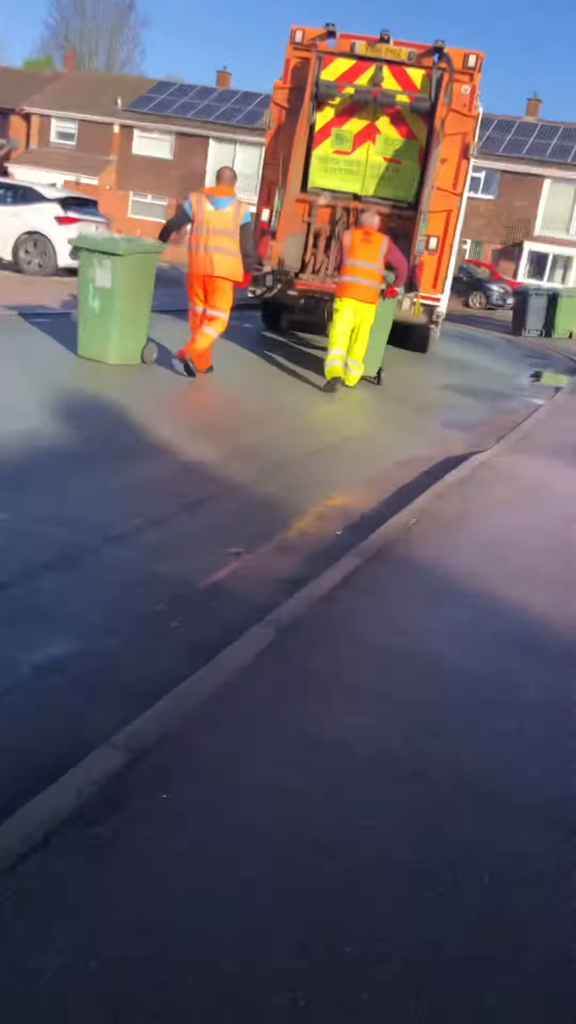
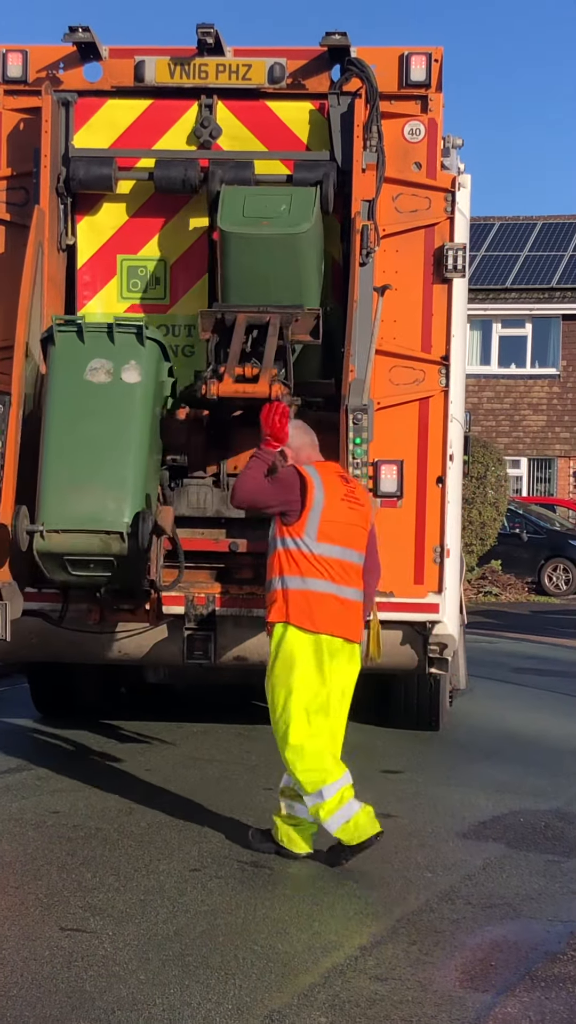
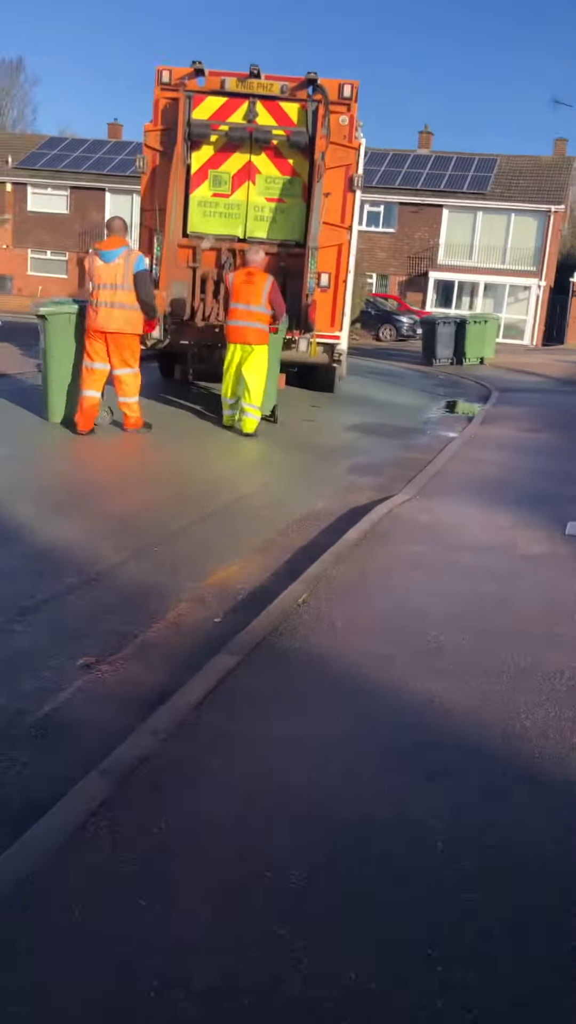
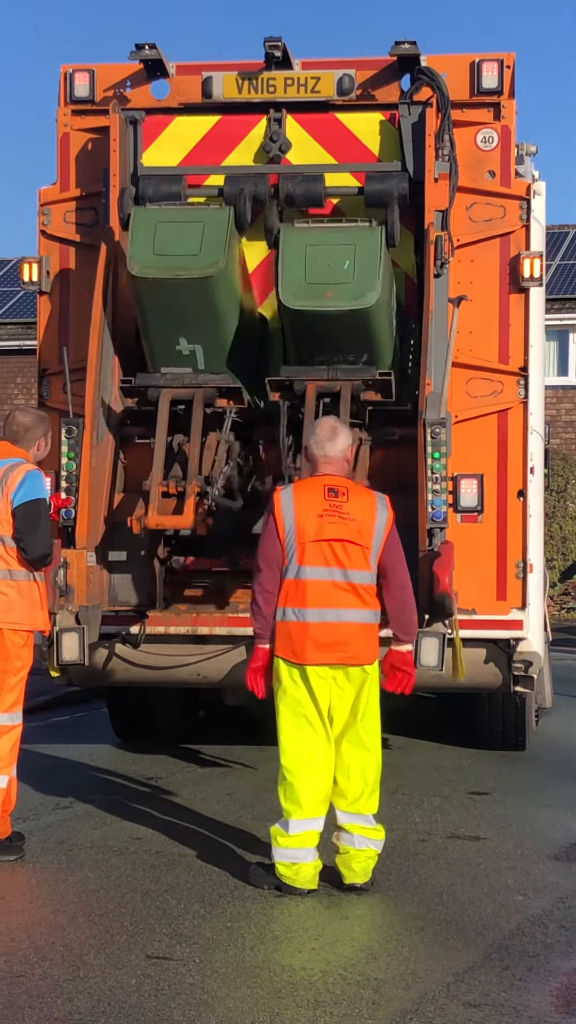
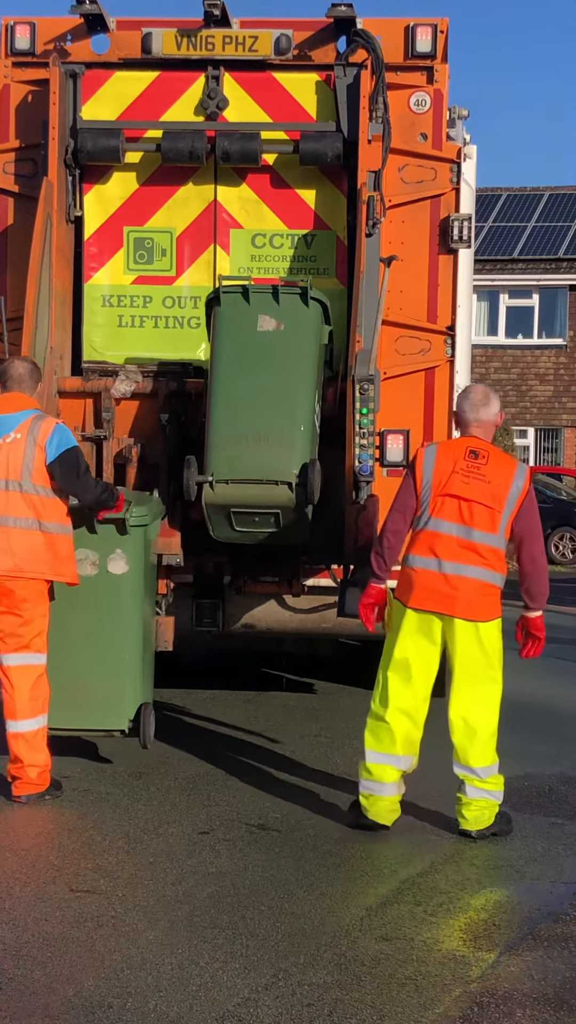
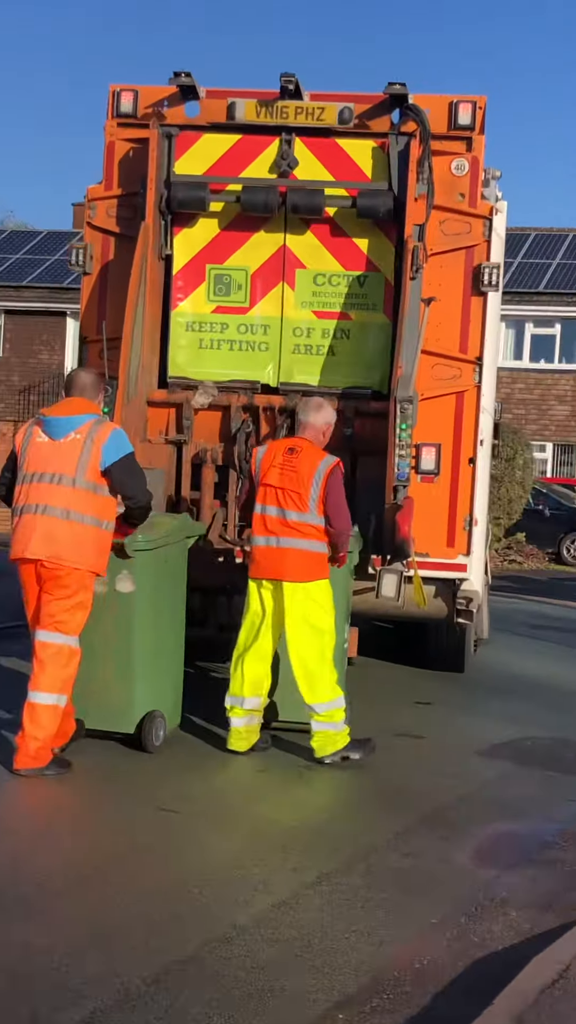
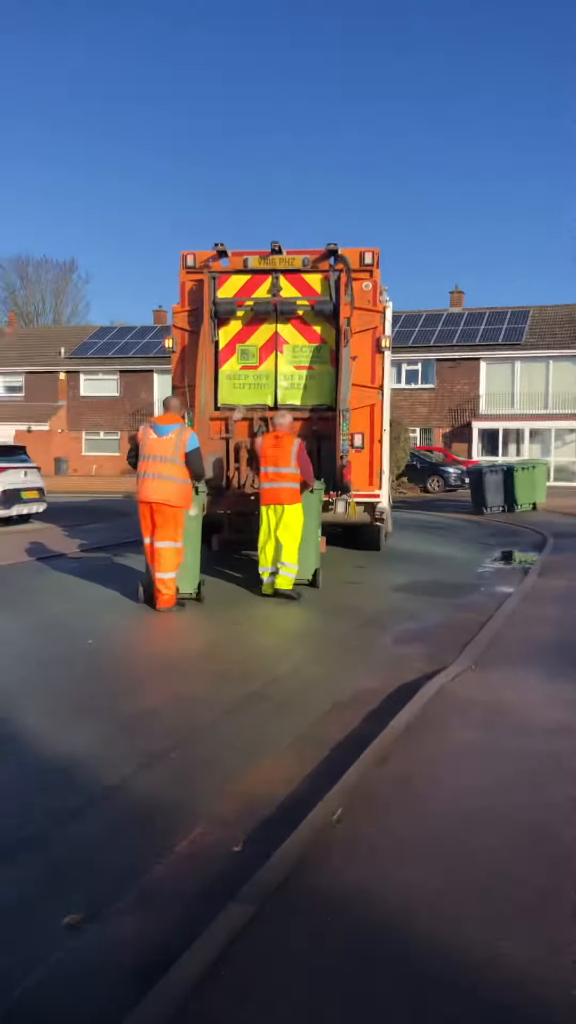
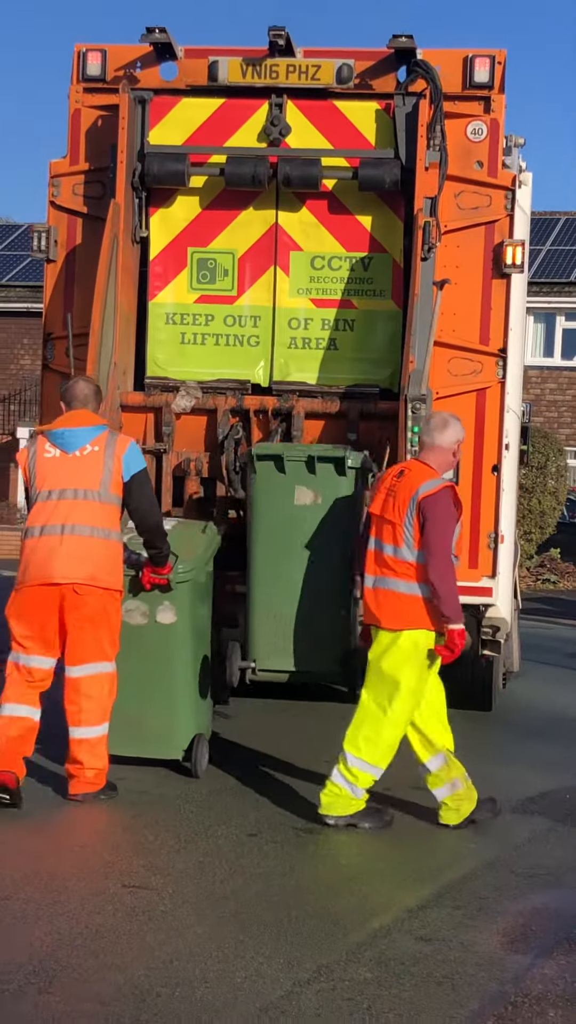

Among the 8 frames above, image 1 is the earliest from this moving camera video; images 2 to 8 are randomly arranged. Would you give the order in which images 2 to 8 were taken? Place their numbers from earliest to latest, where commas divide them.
3, 7, 6, 8, 5, 2, 4
